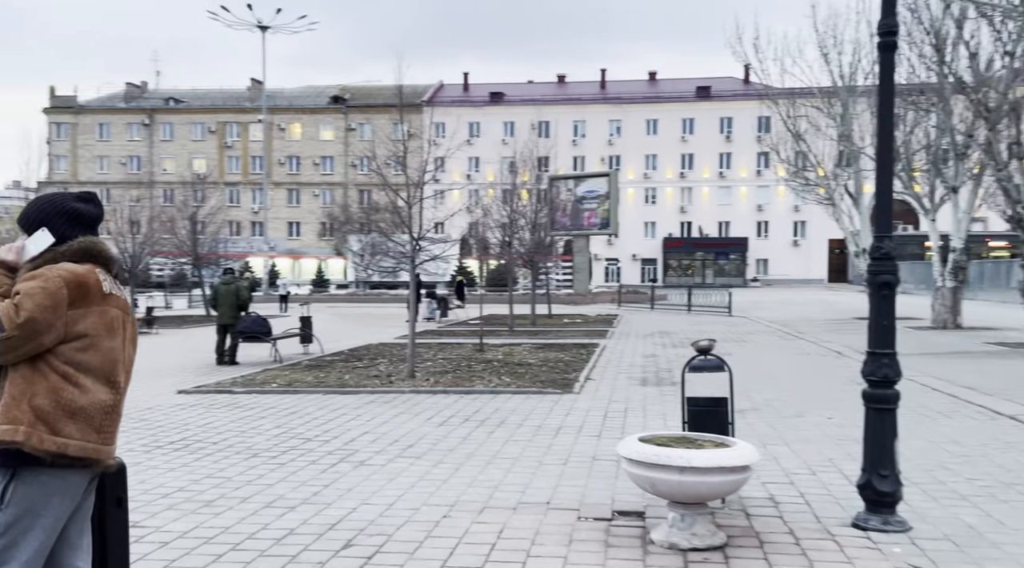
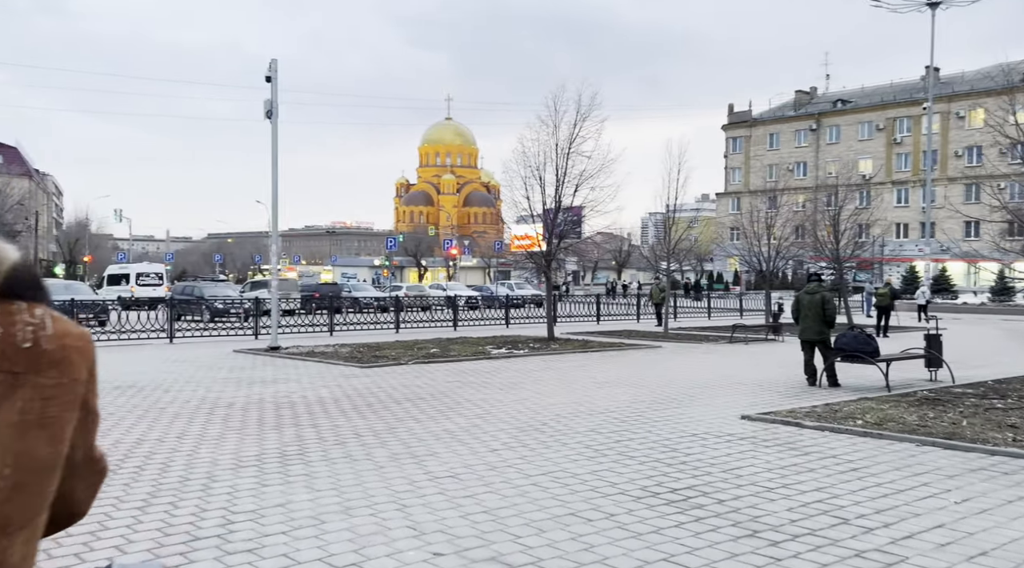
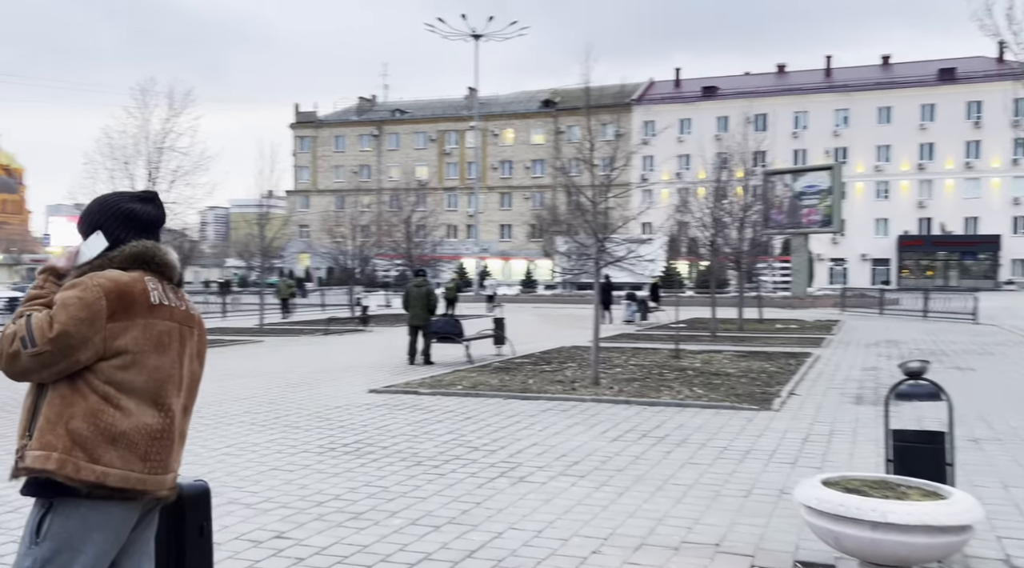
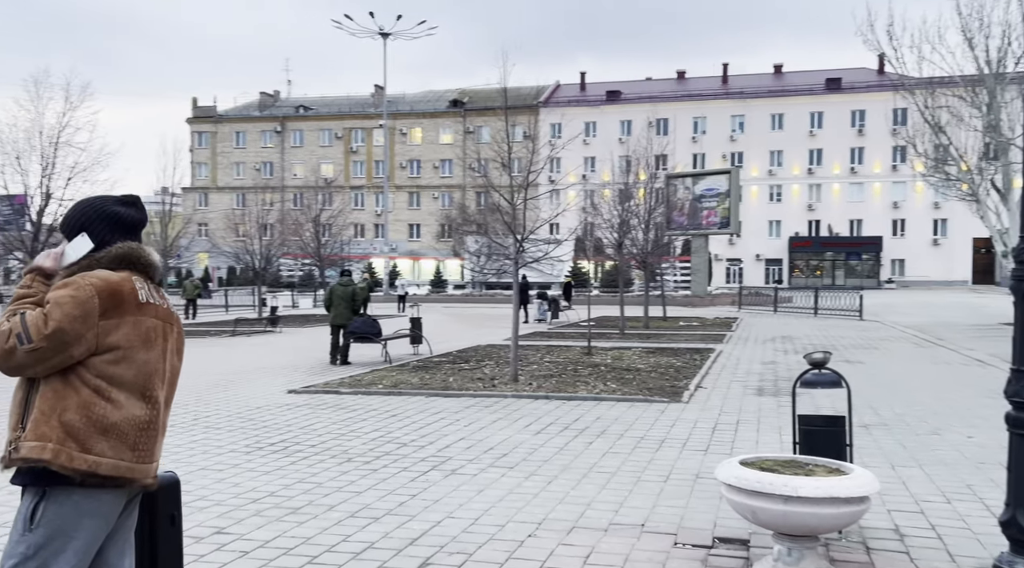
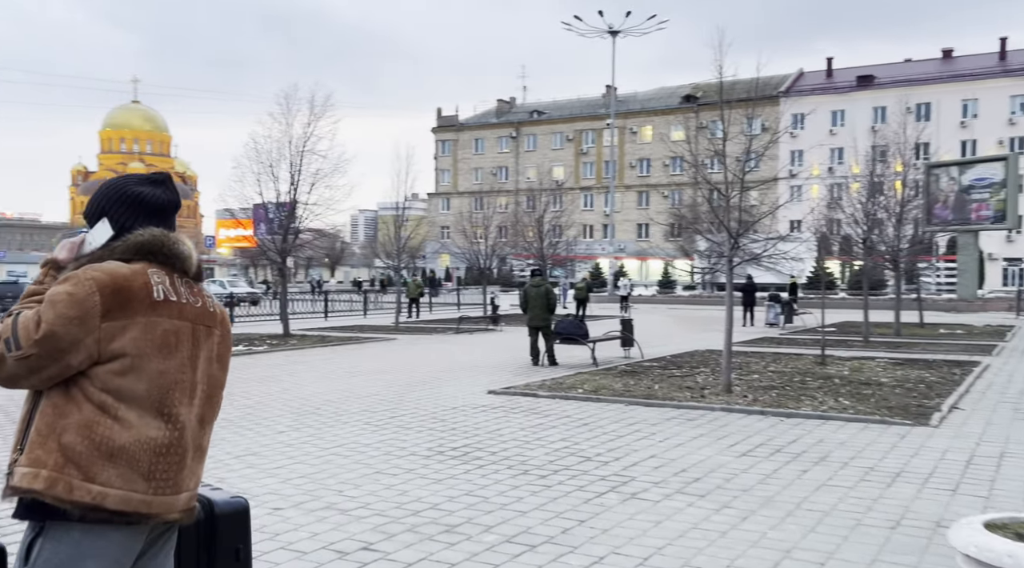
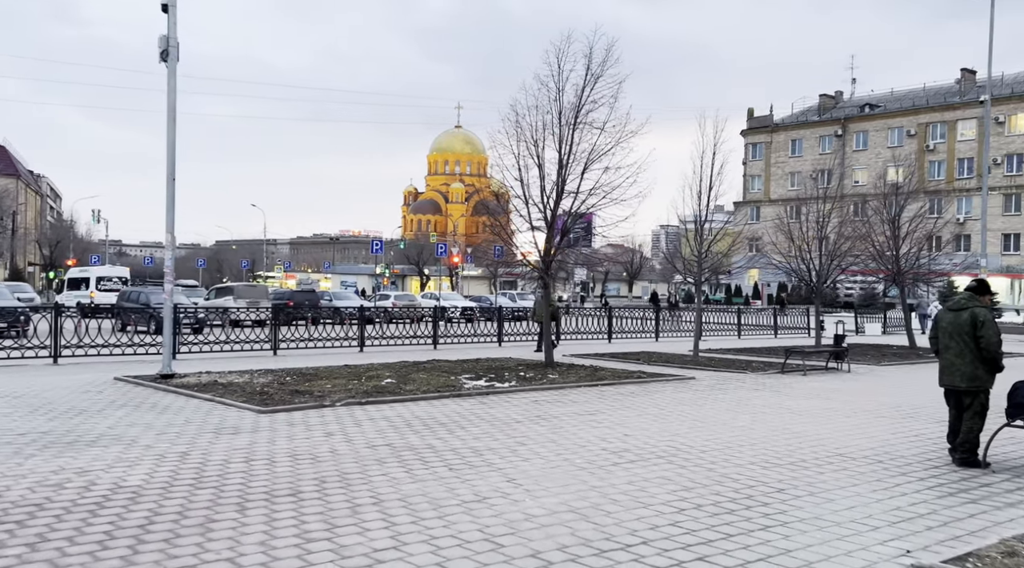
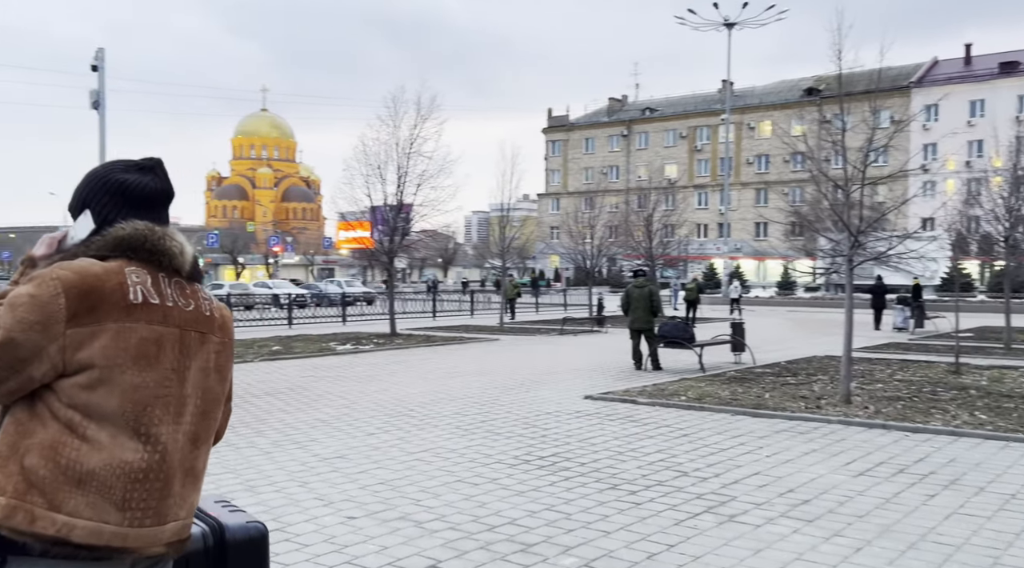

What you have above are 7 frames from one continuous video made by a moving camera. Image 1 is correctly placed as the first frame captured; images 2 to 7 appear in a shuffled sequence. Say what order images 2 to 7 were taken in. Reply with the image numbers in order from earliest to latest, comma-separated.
4, 3, 5, 7, 2, 6
